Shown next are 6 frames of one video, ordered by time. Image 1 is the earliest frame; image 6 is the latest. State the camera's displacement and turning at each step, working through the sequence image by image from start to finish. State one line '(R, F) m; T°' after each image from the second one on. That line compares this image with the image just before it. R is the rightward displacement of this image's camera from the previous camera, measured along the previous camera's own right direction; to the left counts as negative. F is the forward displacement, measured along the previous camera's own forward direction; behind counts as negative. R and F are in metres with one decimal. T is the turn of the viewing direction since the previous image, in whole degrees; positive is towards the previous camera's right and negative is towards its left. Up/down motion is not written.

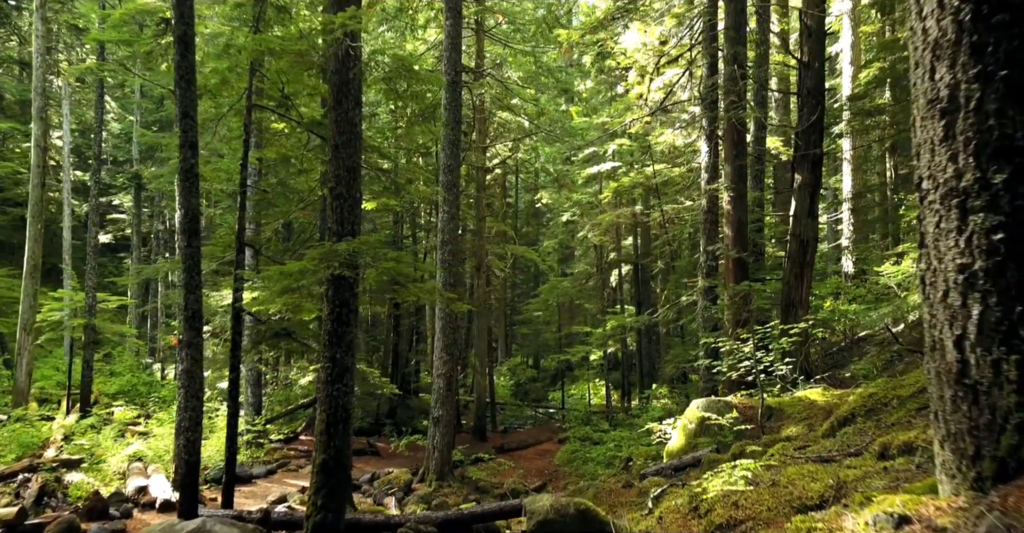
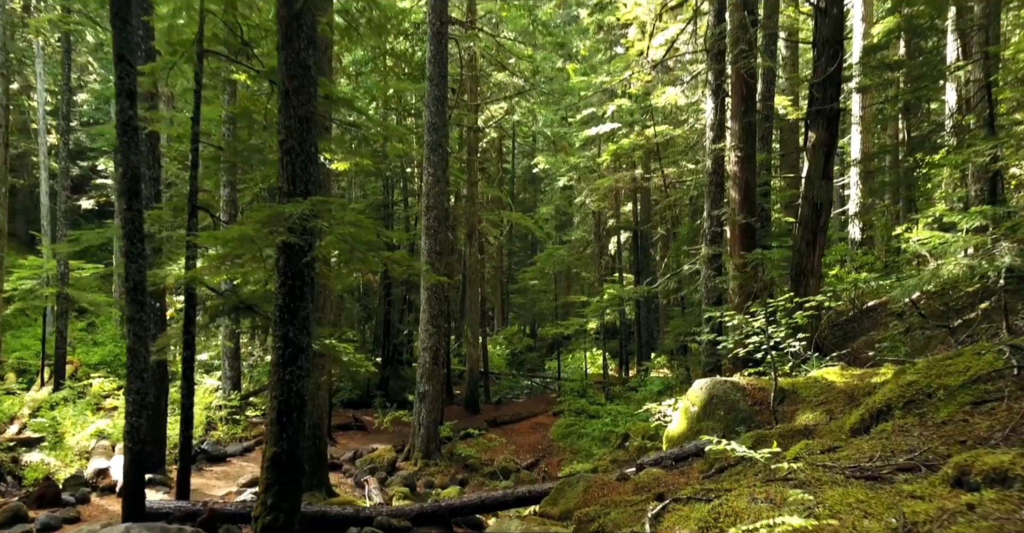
(+0.2, +1.1) m; 0°
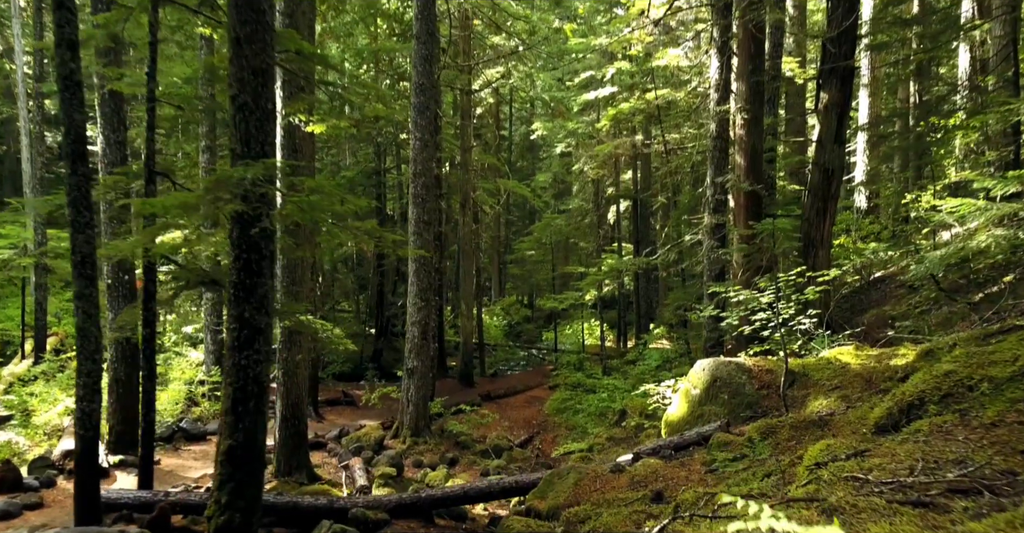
(+0.1, +0.8) m; 0°
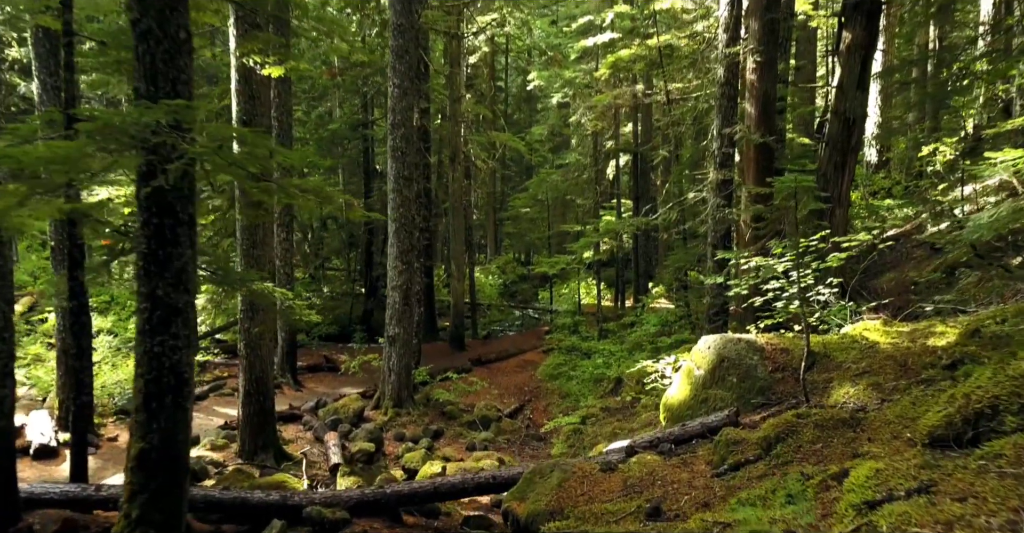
(+0.2, +1.2) m; 0°
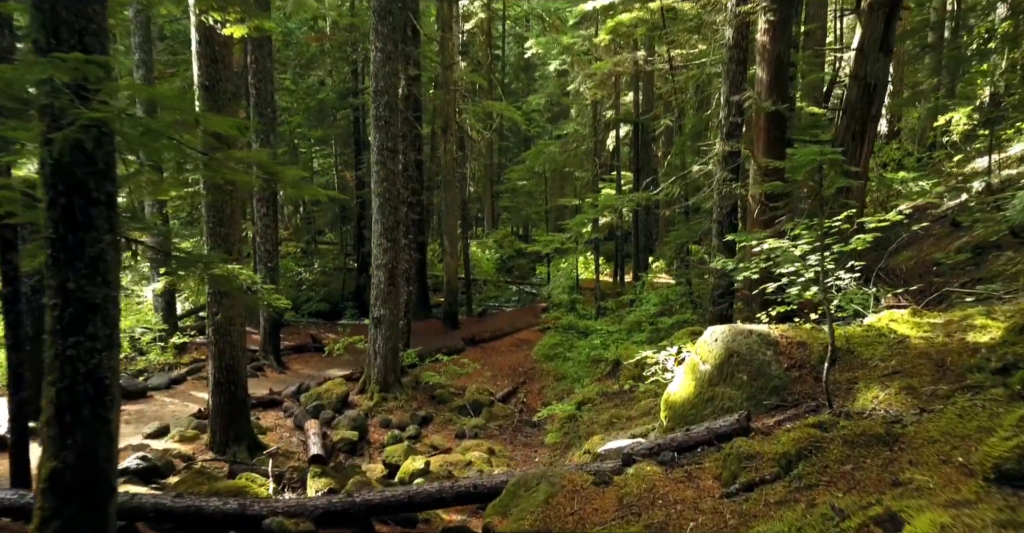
(+0.1, +0.8) m; 0°
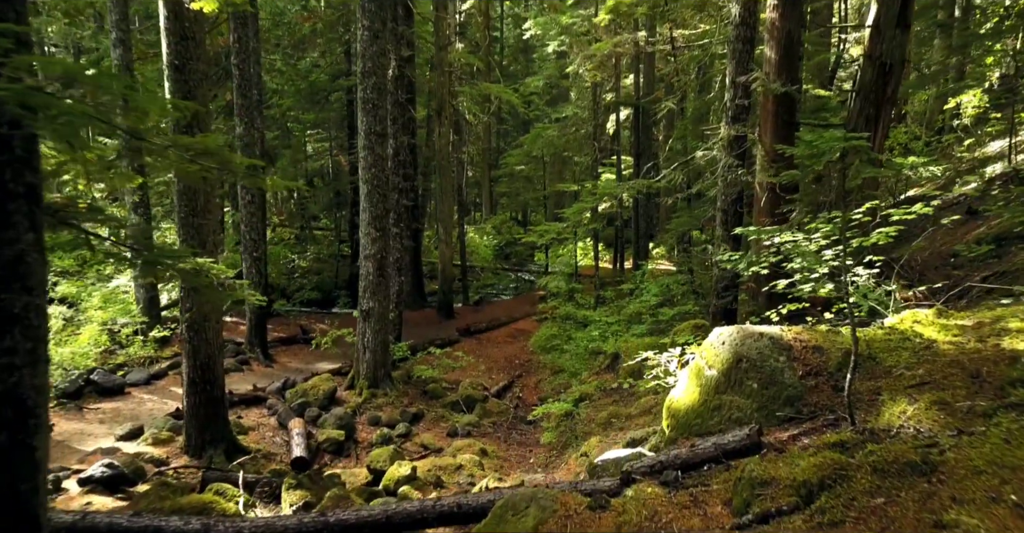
(+0.1, +0.6) m; 0°
